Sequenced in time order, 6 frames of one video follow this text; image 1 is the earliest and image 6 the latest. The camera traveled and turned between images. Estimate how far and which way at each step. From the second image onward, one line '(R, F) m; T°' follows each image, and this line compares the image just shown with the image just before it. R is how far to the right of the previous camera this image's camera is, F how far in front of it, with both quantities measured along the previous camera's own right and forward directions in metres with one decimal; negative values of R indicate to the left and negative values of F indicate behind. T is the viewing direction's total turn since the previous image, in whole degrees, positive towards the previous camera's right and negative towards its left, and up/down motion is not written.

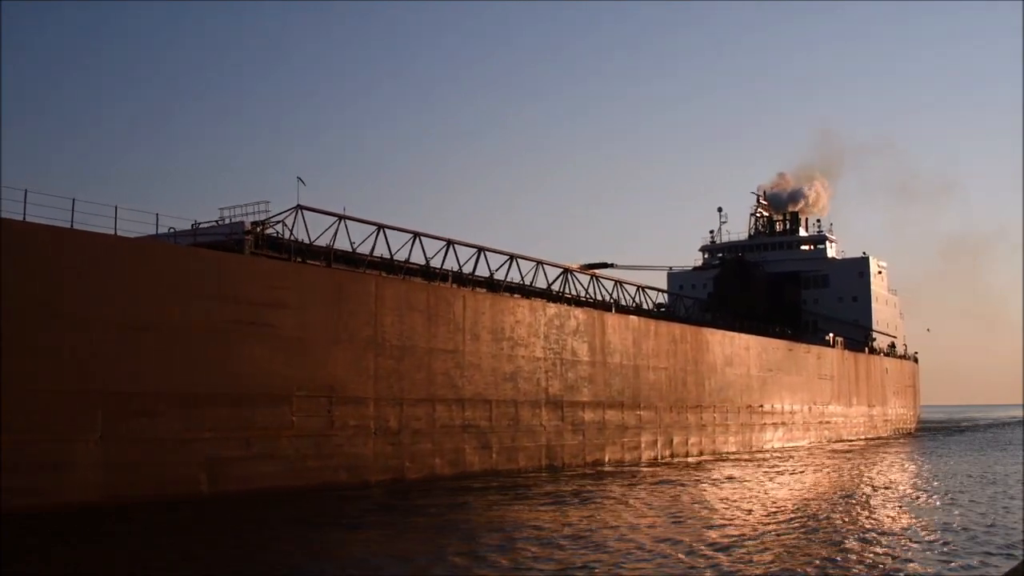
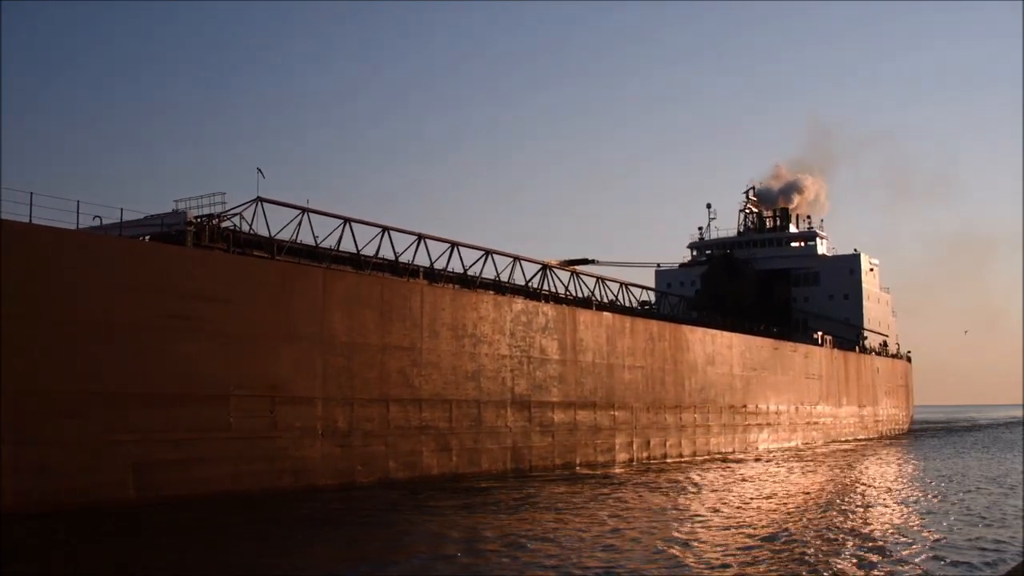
(+0.7, +0.8) m; 0°
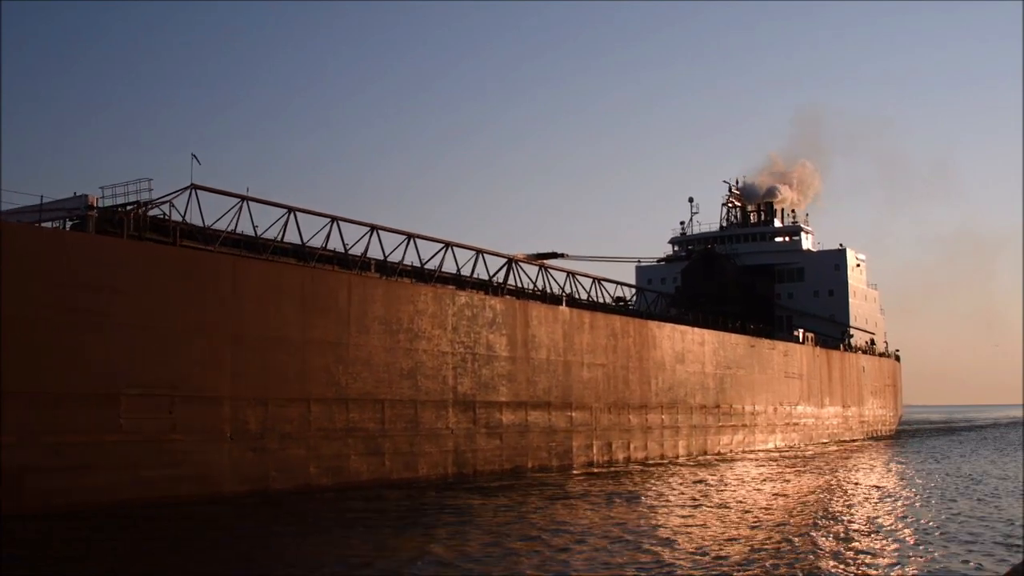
(+1.0, +1.2) m; 0°
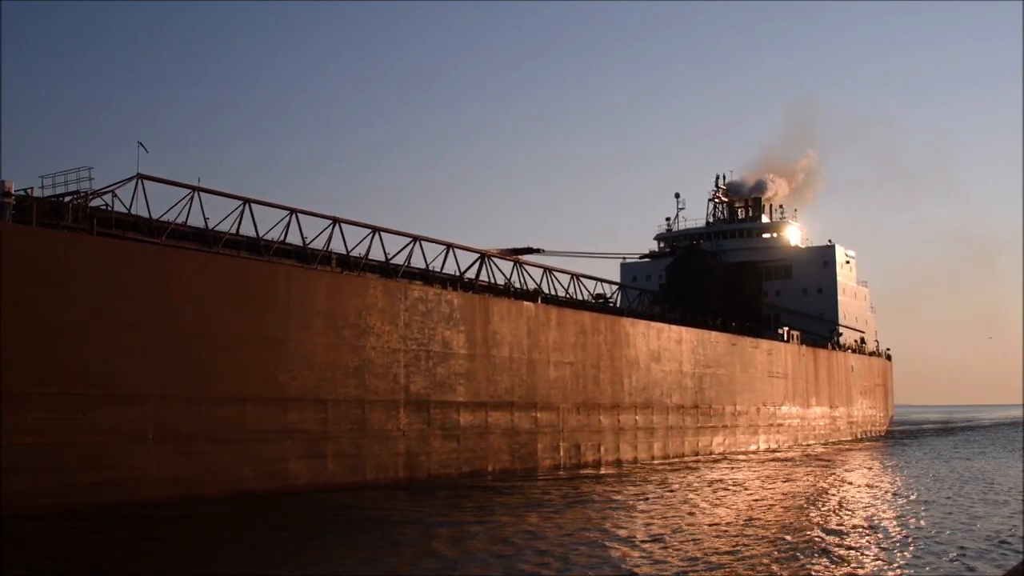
(+0.7, +0.8) m; 0°
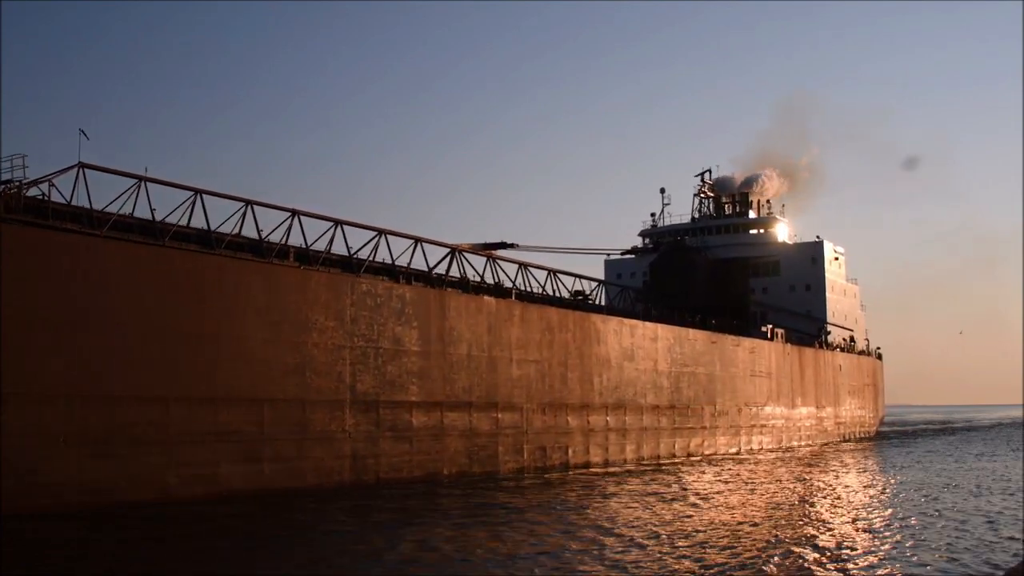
(+0.7, +0.8) m; 0°
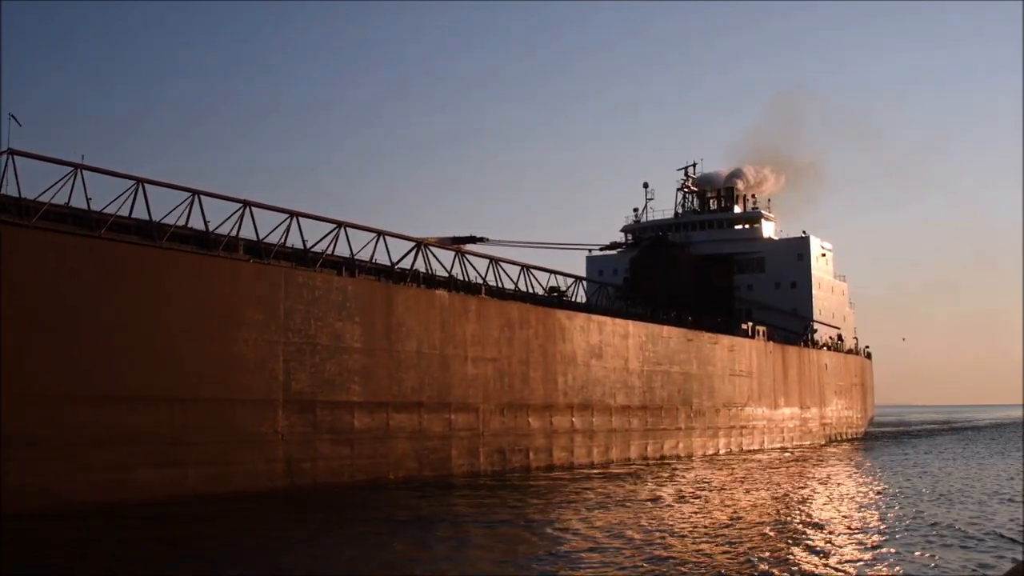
(+0.8, +0.9) m; 0°
